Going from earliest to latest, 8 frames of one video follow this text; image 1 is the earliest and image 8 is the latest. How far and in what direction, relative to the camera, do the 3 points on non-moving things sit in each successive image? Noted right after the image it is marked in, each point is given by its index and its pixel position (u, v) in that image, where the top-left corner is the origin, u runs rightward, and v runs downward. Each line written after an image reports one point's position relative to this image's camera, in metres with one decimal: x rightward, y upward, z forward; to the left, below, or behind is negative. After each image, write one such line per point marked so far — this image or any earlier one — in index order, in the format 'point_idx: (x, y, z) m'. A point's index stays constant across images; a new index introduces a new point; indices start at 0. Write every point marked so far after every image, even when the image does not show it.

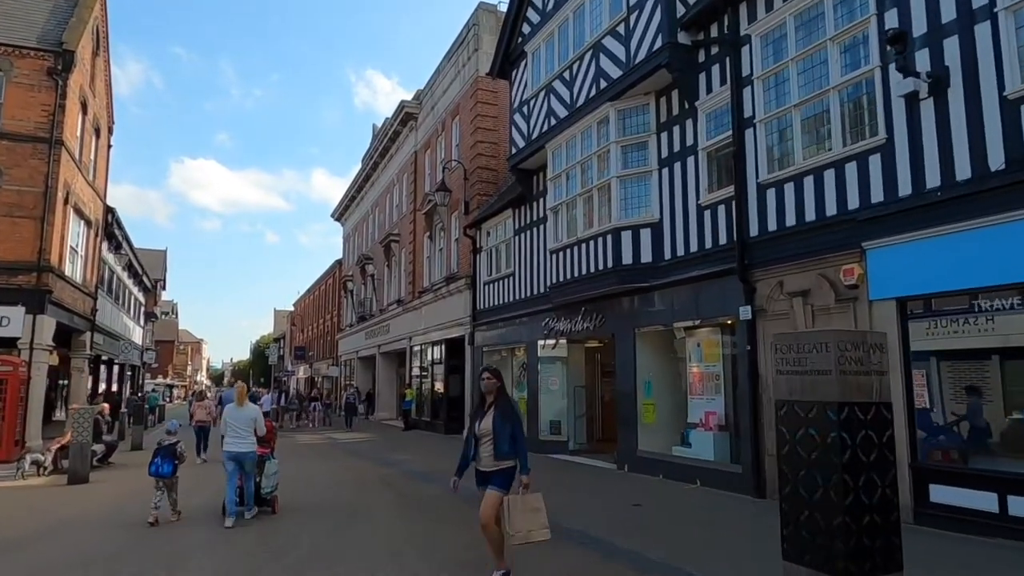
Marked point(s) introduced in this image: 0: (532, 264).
0: (+0.6, +0.7, +17.9) m
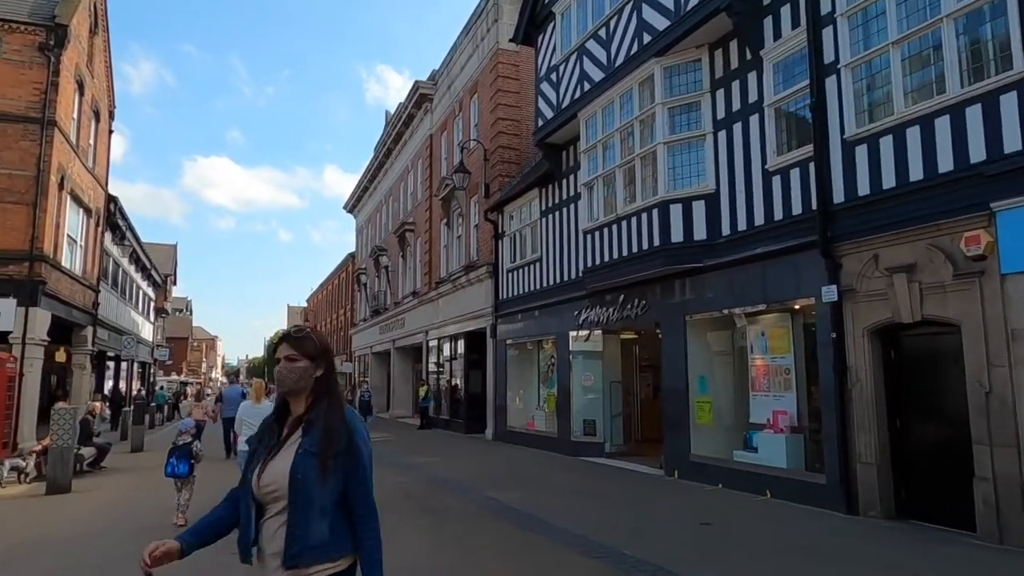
0: (+1.3, +1.0, +16.2) m
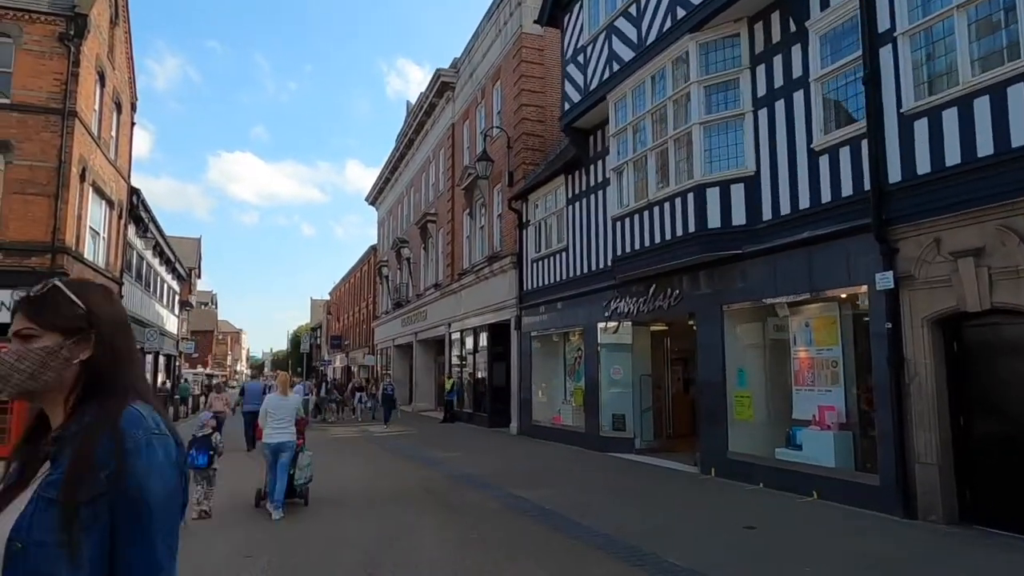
0: (+1.9, +1.3, +15.7) m
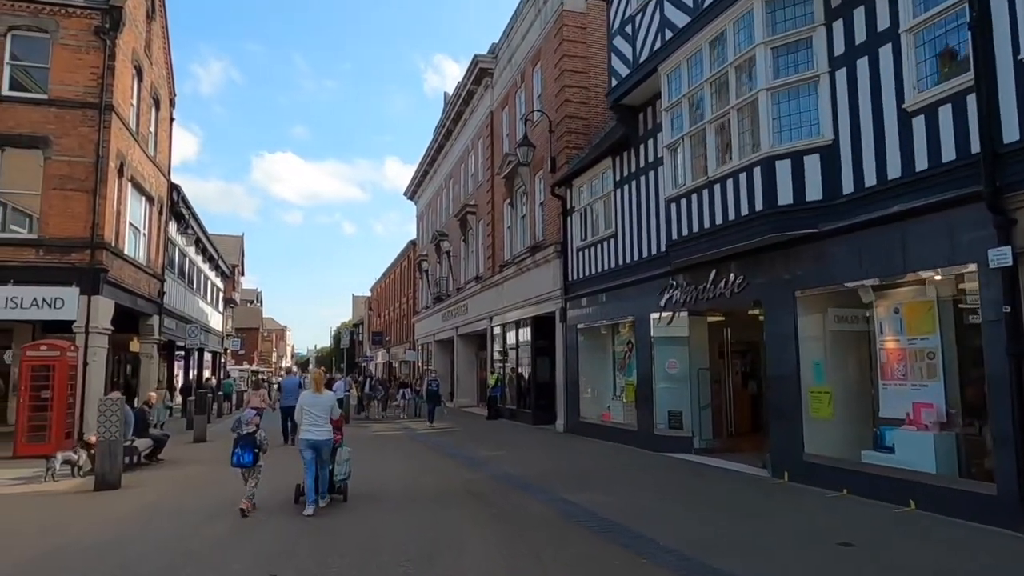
0: (+2.9, +1.5, +14.6) m
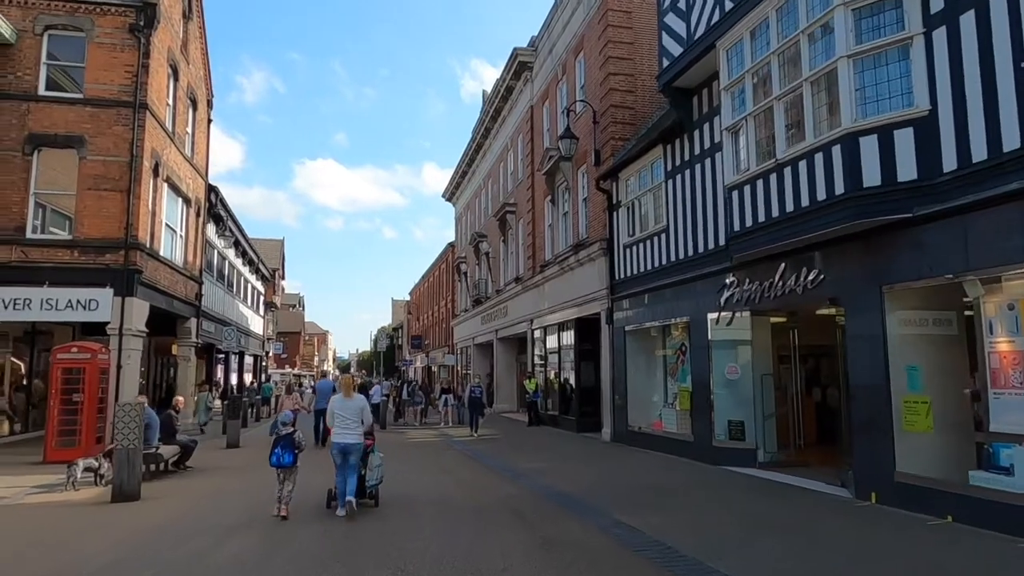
0: (+3.8, +1.6, +13.4) m
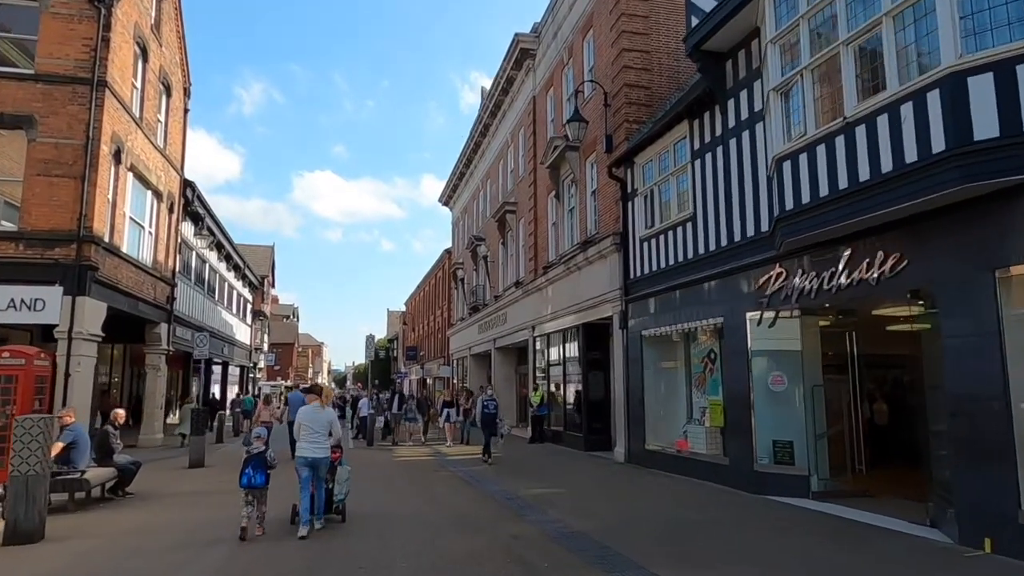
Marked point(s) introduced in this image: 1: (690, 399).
0: (+3.8, +1.6, +11.5) m
1: (+3.5, -2.3, +13.6) m
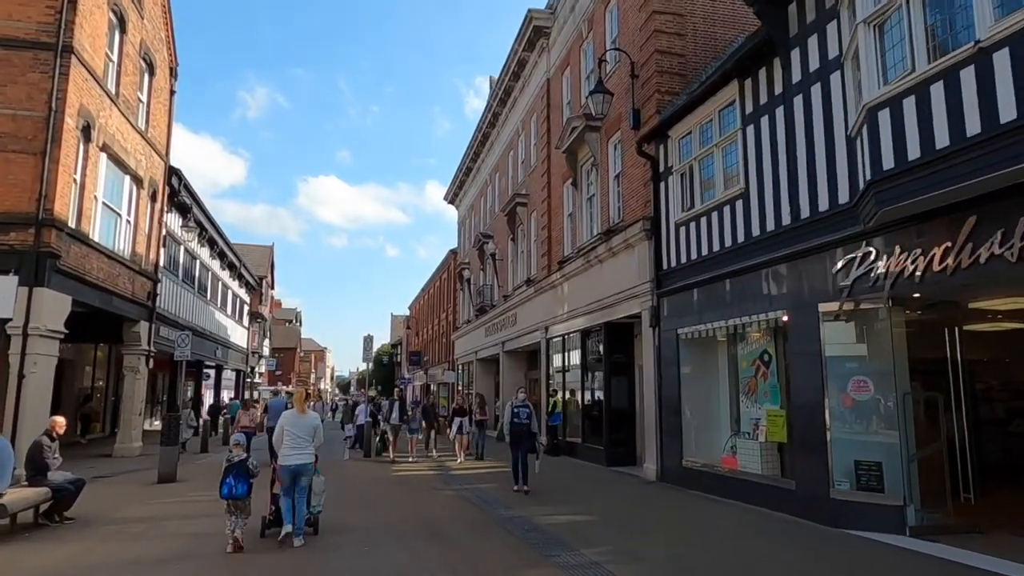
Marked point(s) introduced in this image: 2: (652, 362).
0: (+4.1, +1.8, +9.5) m
1: (+3.8, -2.1, +11.6) m
2: (+2.9, -1.5, +13.8) m
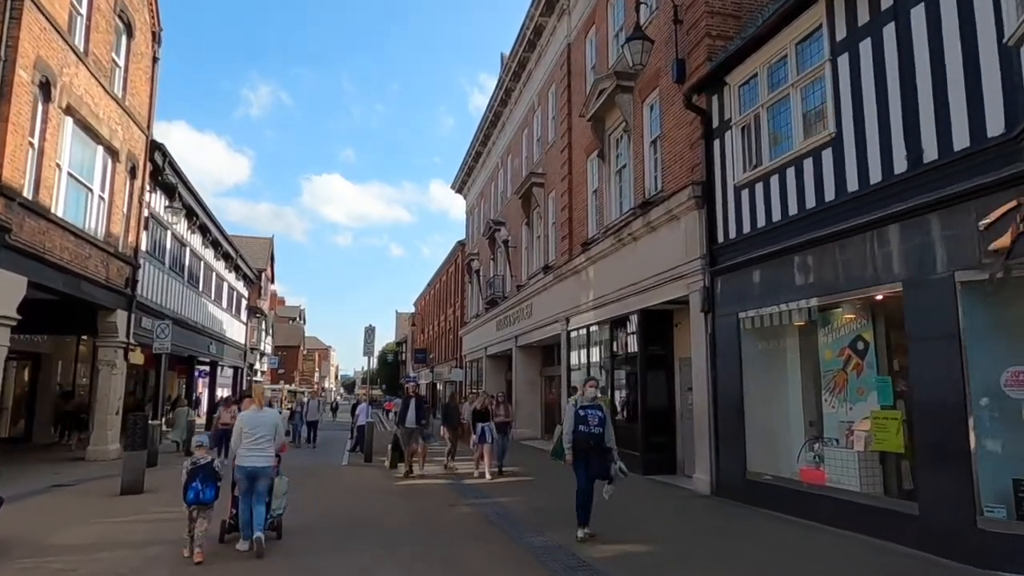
0: (+4.5, +2.2, +7.4) m
1: (+4.3, -1.7, +9.5) m
2: (+3.3, -1.2, +11.6) m
